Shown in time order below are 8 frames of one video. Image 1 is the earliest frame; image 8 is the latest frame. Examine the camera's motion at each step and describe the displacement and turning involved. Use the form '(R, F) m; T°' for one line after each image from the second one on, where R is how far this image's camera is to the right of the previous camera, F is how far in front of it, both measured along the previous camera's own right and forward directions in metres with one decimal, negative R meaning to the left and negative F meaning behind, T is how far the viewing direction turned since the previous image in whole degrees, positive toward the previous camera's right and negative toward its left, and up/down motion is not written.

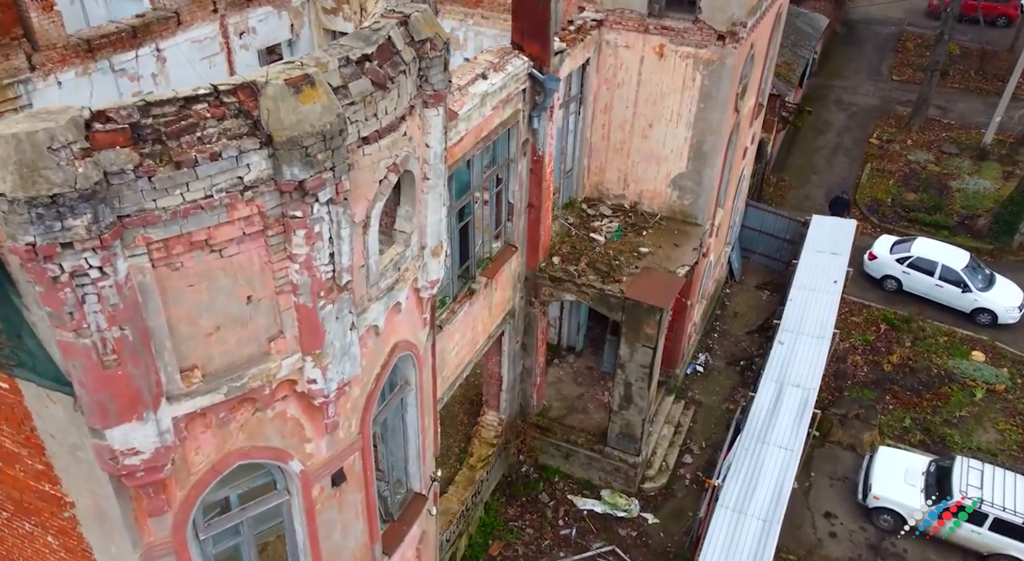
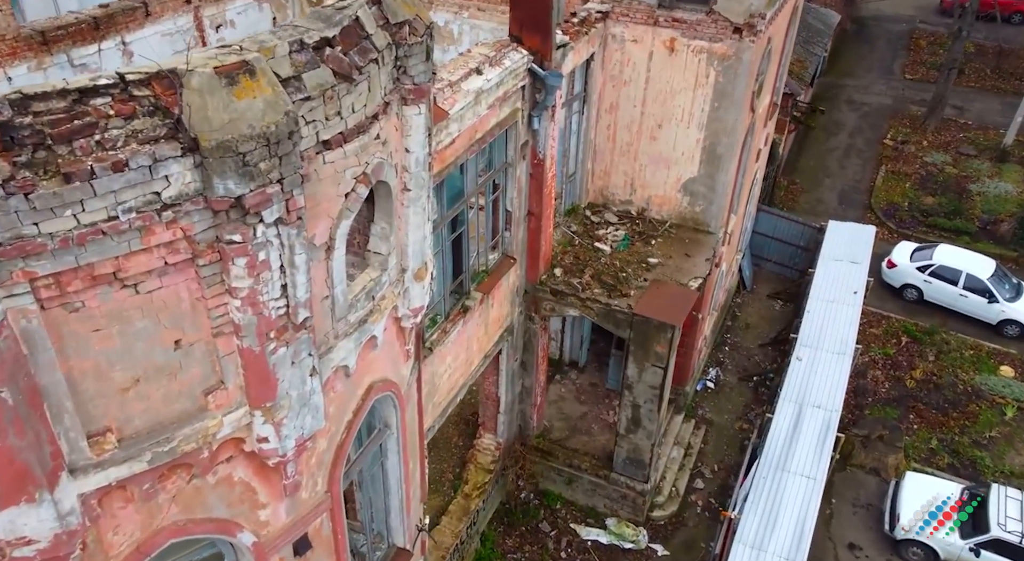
(0.0, +1.0) m; 0°
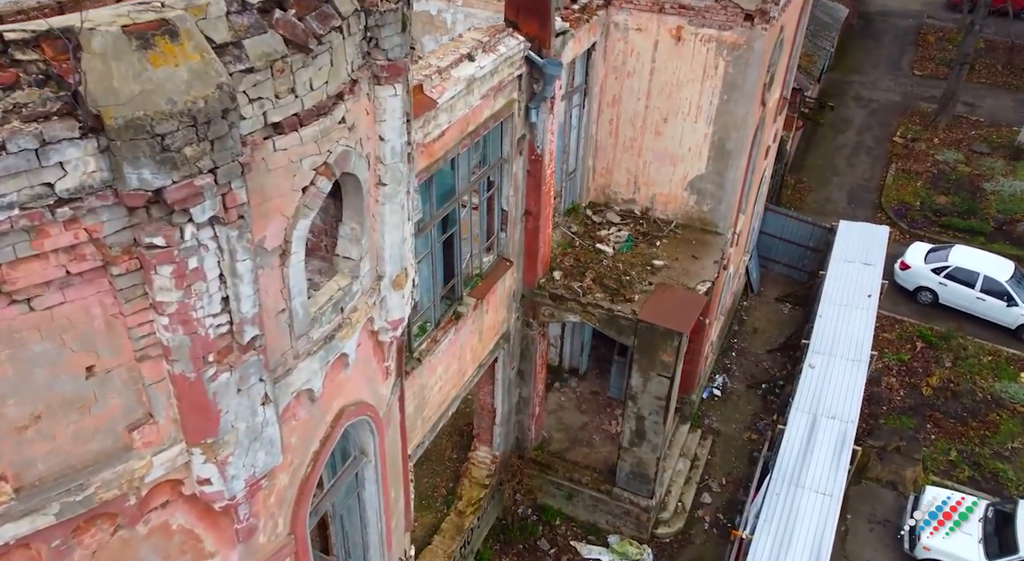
(0.0, +0.7) m; 0°
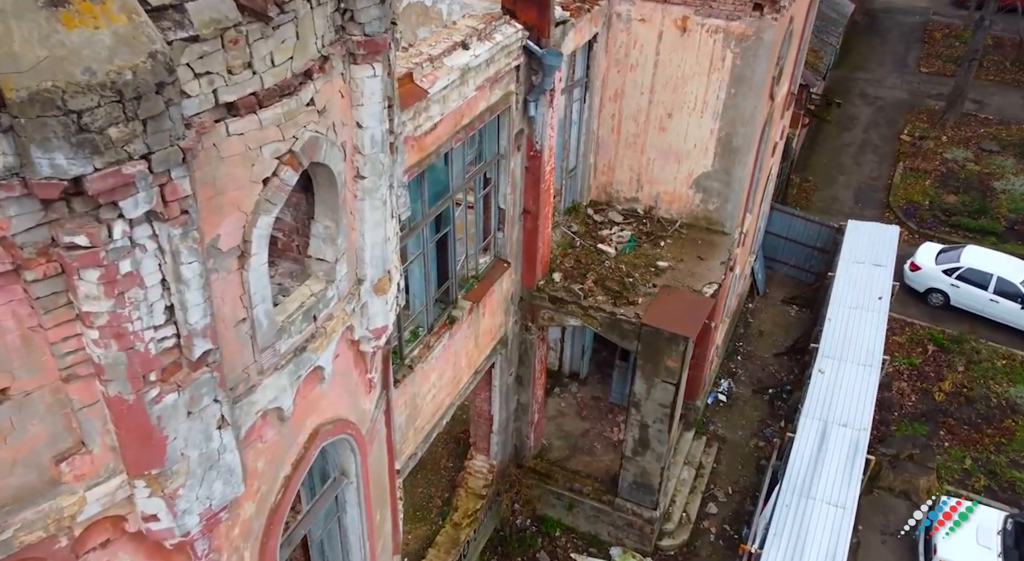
(0.0, +0.5) m; 0°
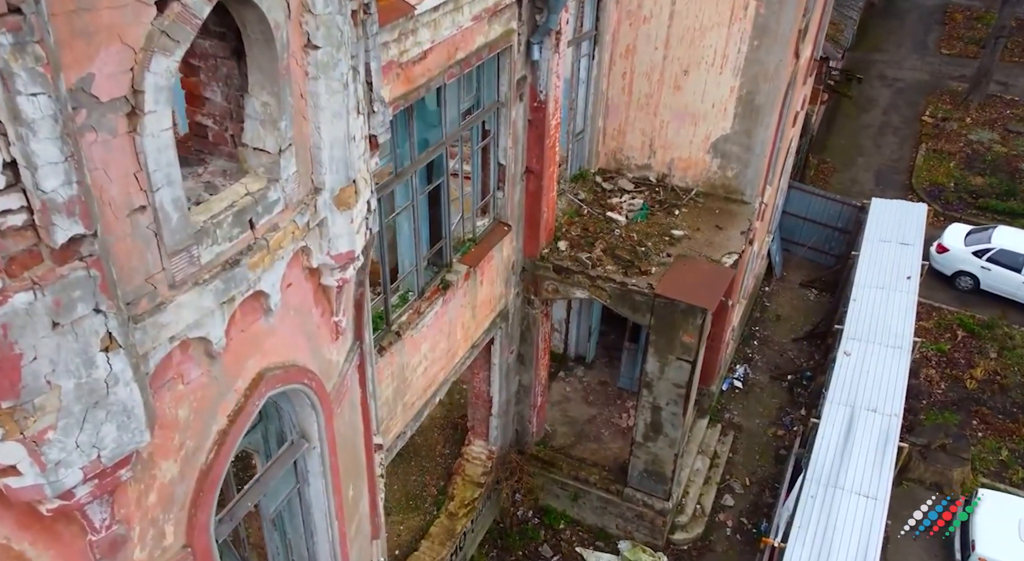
(0.0, +0.8) m; 0°
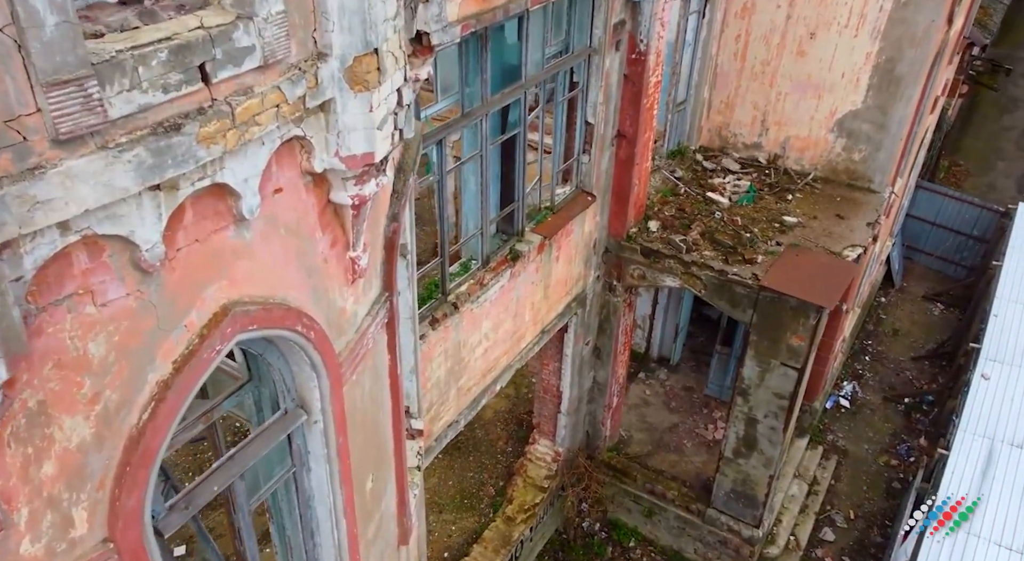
(0.0, +1.1) m; -5°
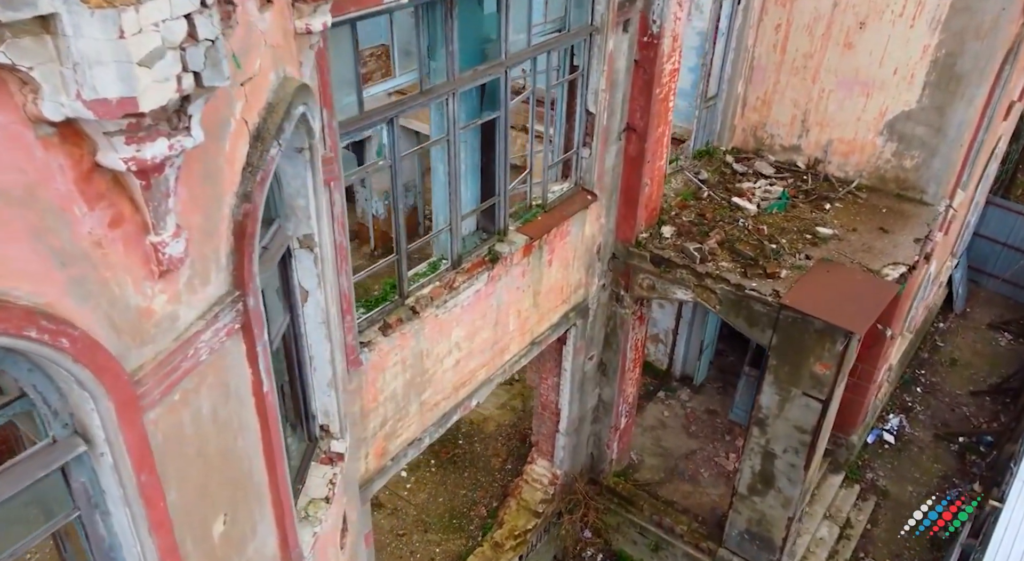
(+0.6, +0.8) m; -4°
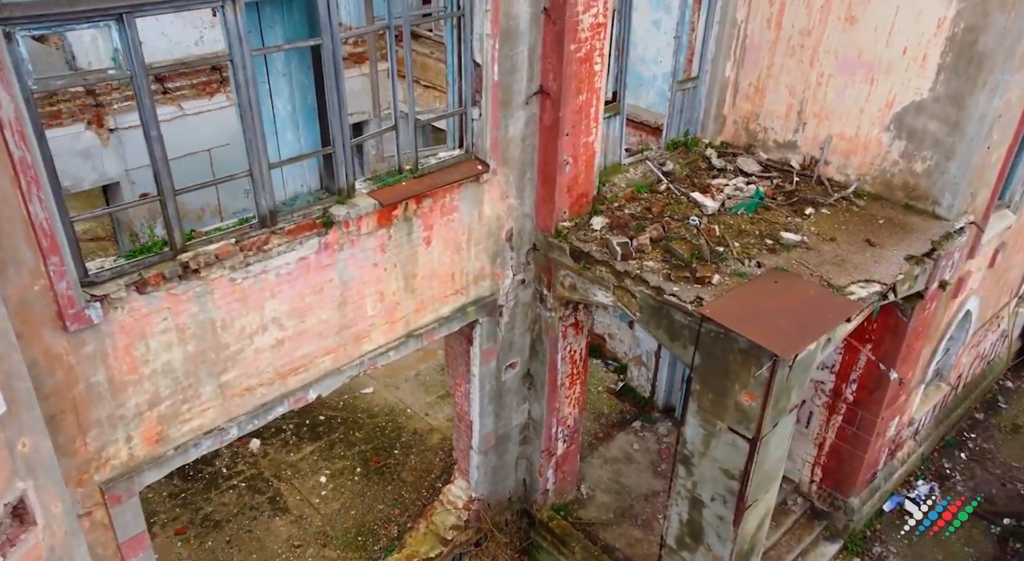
(+1.6, +1.2) m; -8°
